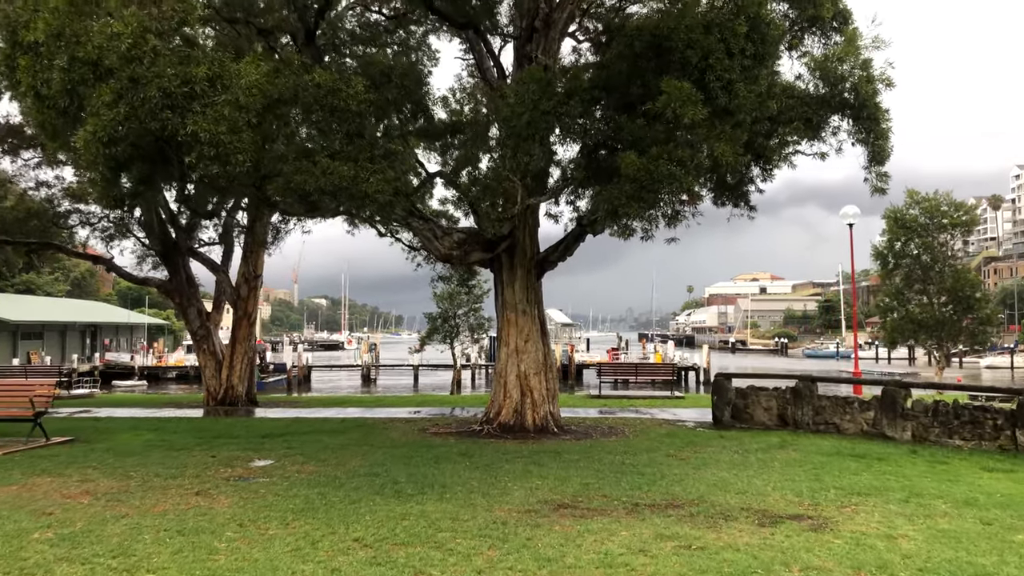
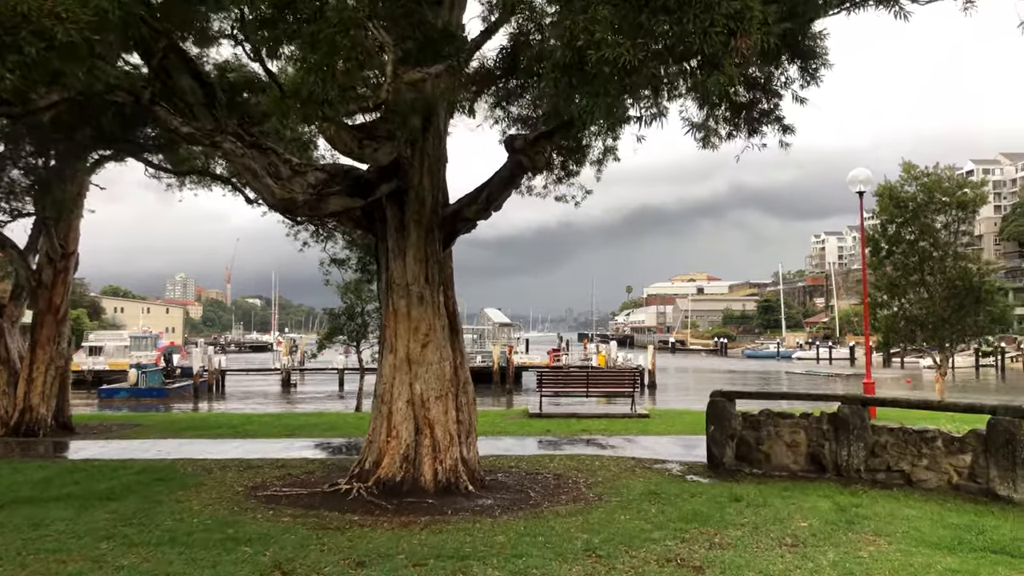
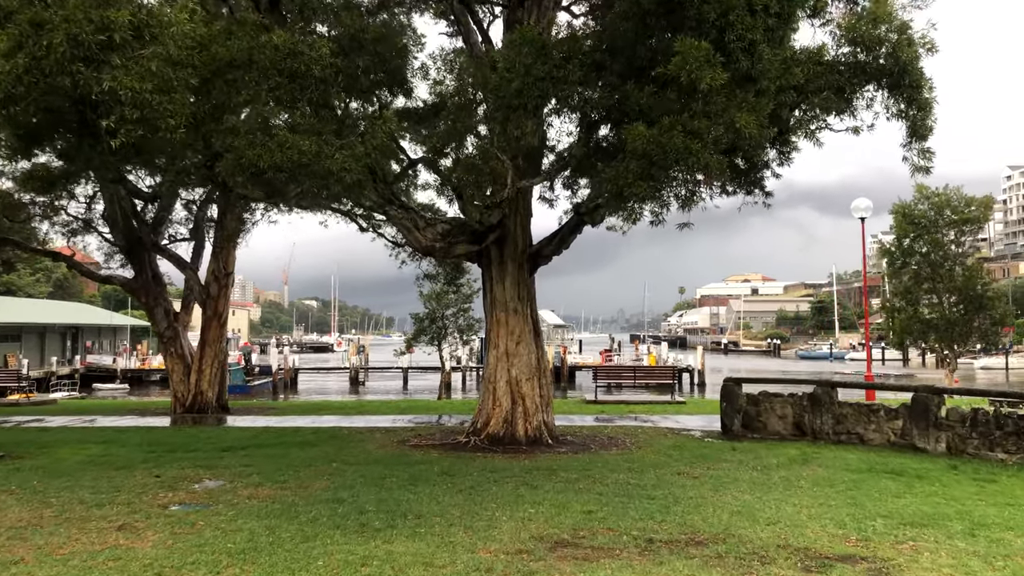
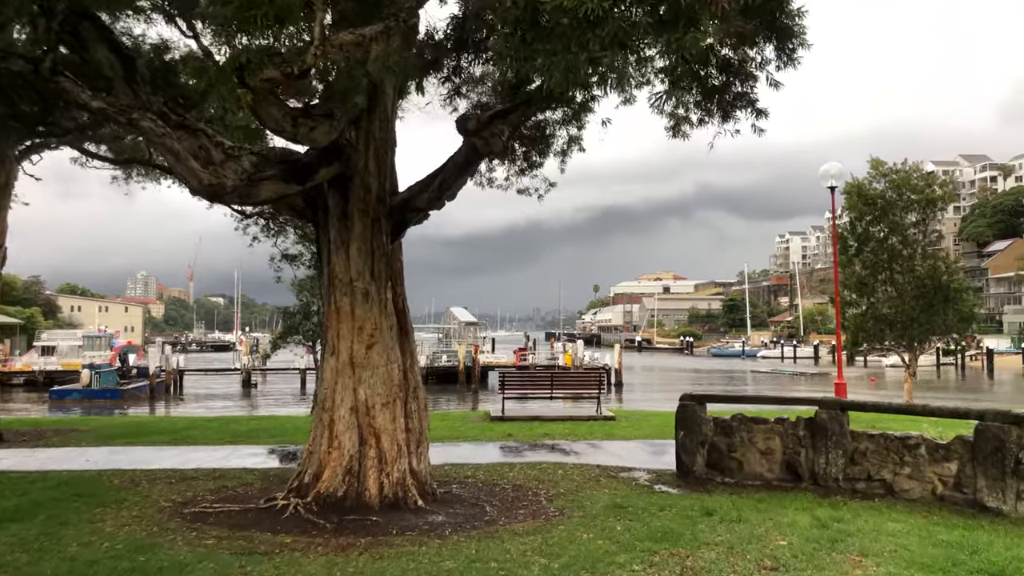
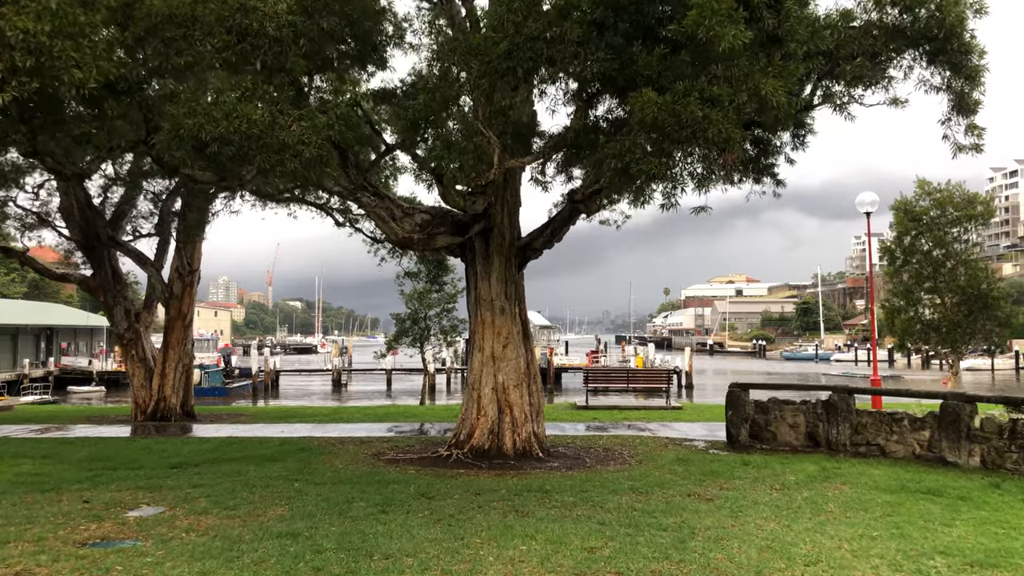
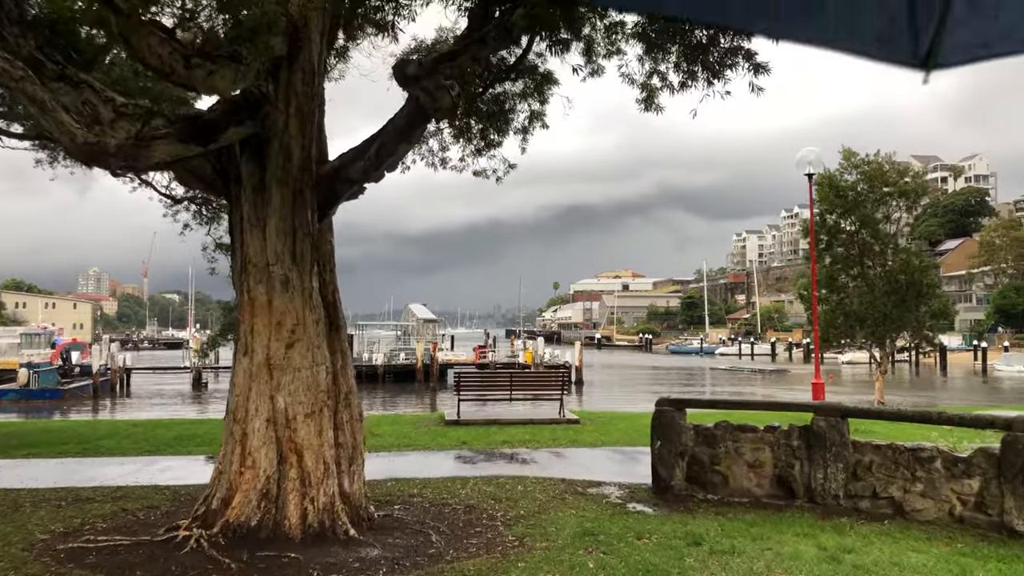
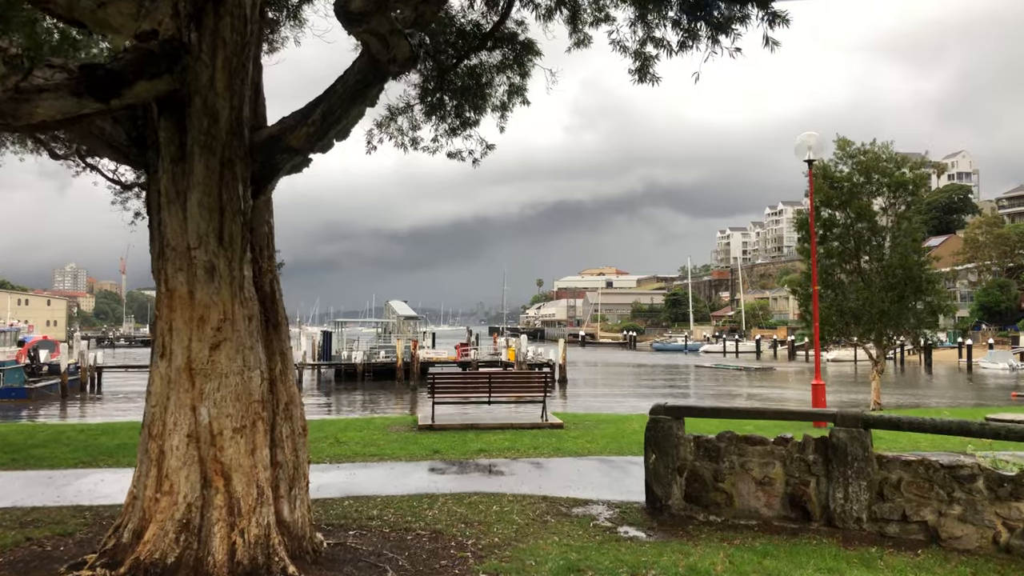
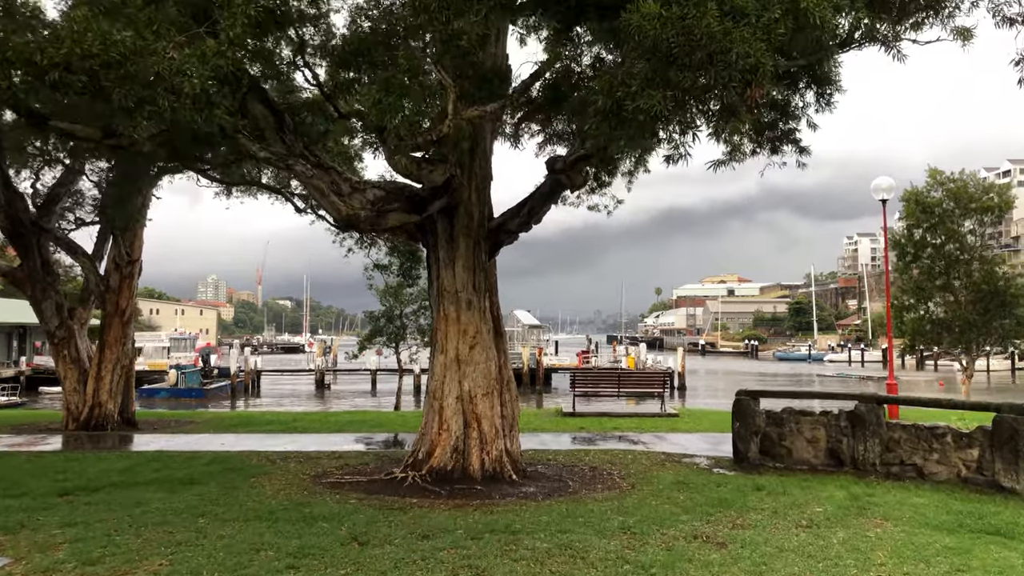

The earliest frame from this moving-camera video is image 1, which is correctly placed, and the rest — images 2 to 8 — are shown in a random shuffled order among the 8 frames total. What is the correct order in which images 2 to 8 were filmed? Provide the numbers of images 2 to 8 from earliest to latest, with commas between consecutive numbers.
3, 5, 8, 2, 4, 6, 7
